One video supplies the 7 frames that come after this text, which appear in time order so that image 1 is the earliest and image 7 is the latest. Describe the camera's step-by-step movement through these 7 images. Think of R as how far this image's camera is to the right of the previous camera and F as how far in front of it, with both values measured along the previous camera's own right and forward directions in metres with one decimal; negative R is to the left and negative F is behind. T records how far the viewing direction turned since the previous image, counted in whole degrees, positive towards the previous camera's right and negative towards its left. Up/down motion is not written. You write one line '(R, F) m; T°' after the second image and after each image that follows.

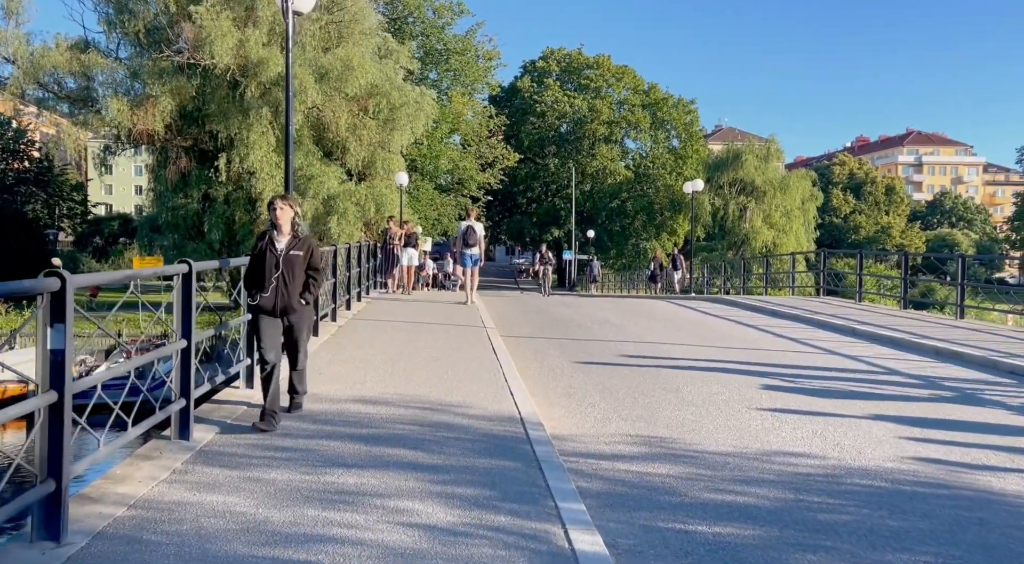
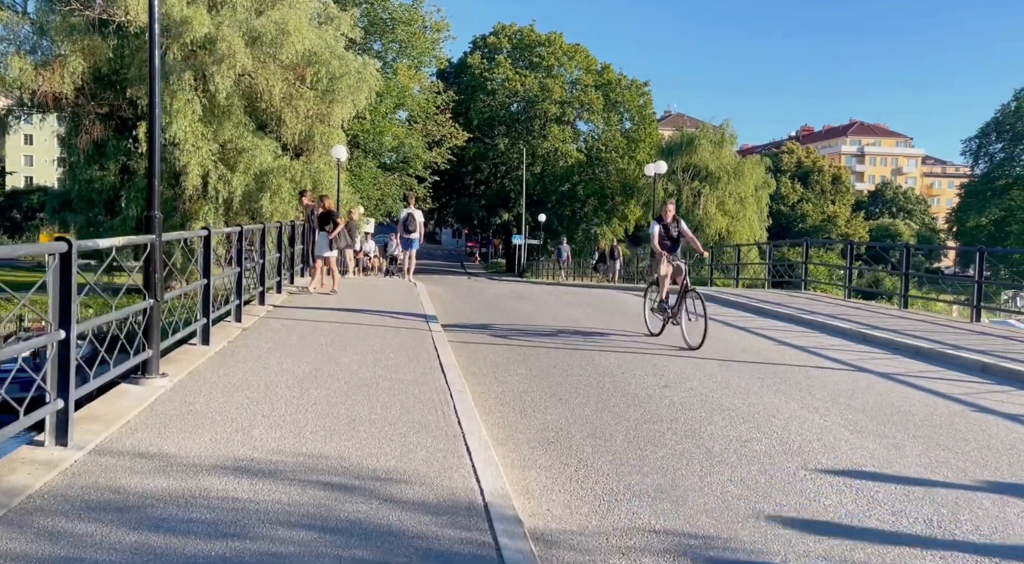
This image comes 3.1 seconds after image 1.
(-0.1, +2.6) m; +3°
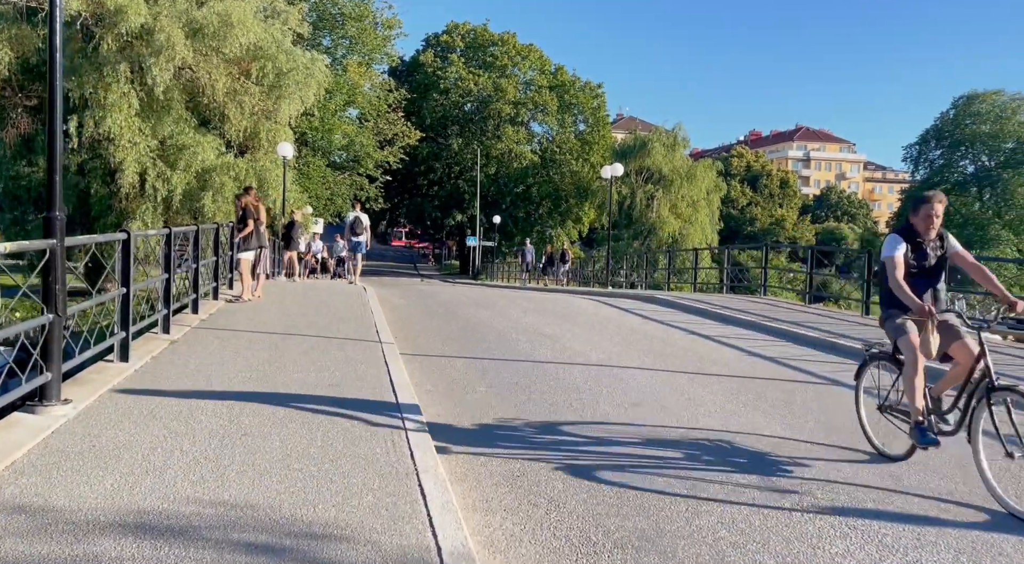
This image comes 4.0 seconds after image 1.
(-0.1, +0.8) m; +3°
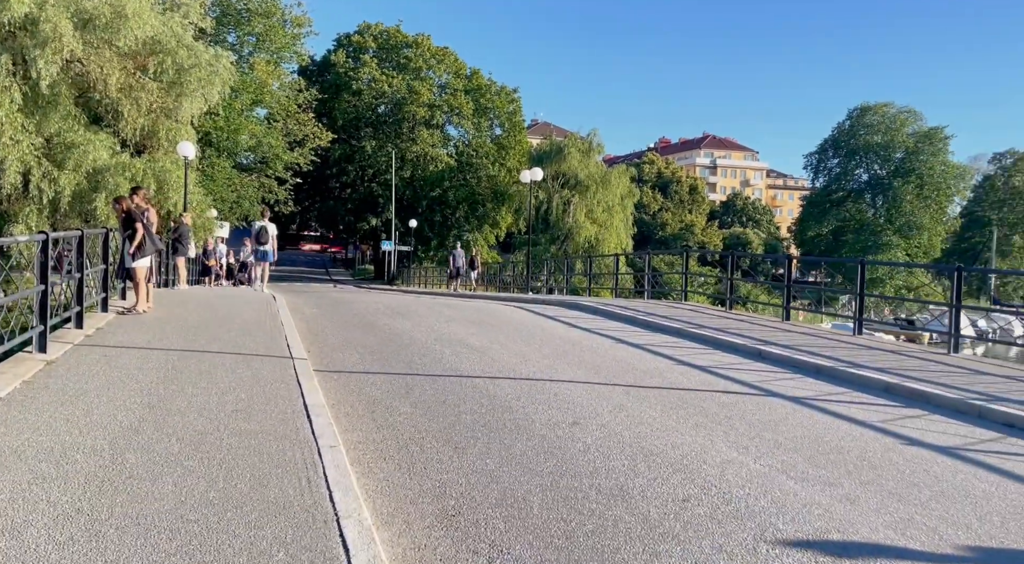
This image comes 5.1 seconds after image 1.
(-0.1, +0.7) m; +5°
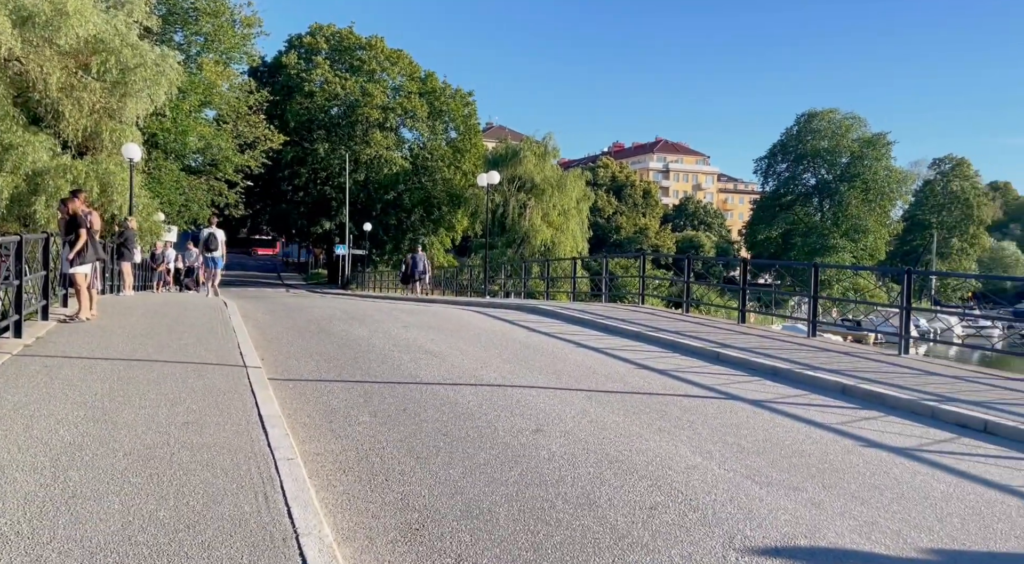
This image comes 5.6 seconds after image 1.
(0.0, +0.1) m; +3°
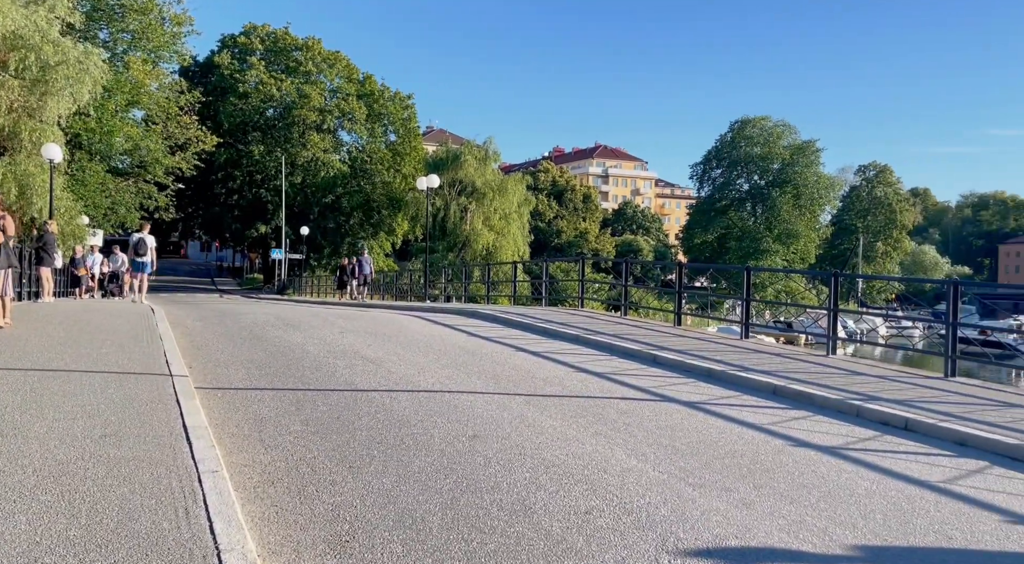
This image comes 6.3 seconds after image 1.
(+0.1, +0.1) m; +4°
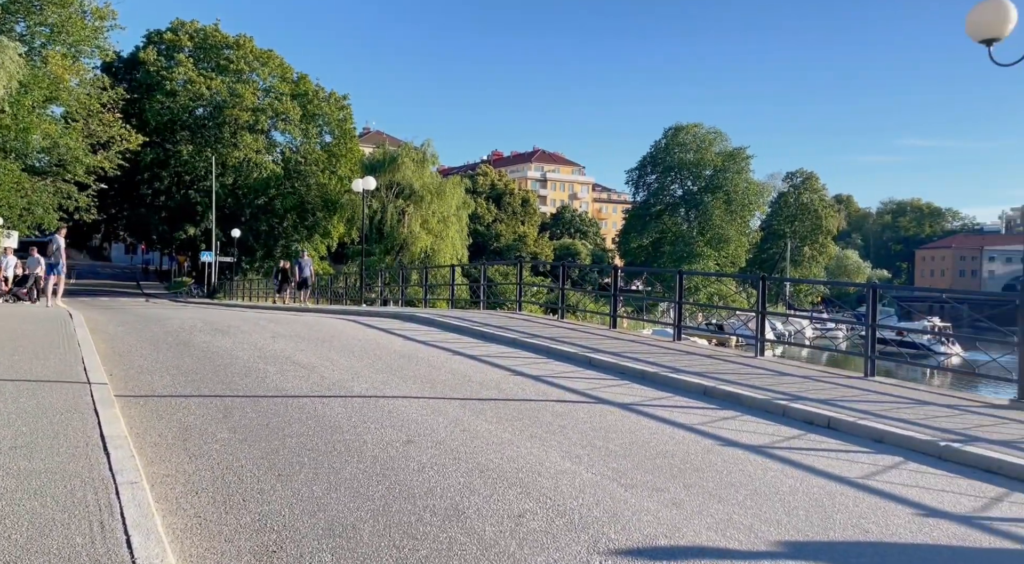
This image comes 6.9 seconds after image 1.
(0.0, 0.0) m; +4°
